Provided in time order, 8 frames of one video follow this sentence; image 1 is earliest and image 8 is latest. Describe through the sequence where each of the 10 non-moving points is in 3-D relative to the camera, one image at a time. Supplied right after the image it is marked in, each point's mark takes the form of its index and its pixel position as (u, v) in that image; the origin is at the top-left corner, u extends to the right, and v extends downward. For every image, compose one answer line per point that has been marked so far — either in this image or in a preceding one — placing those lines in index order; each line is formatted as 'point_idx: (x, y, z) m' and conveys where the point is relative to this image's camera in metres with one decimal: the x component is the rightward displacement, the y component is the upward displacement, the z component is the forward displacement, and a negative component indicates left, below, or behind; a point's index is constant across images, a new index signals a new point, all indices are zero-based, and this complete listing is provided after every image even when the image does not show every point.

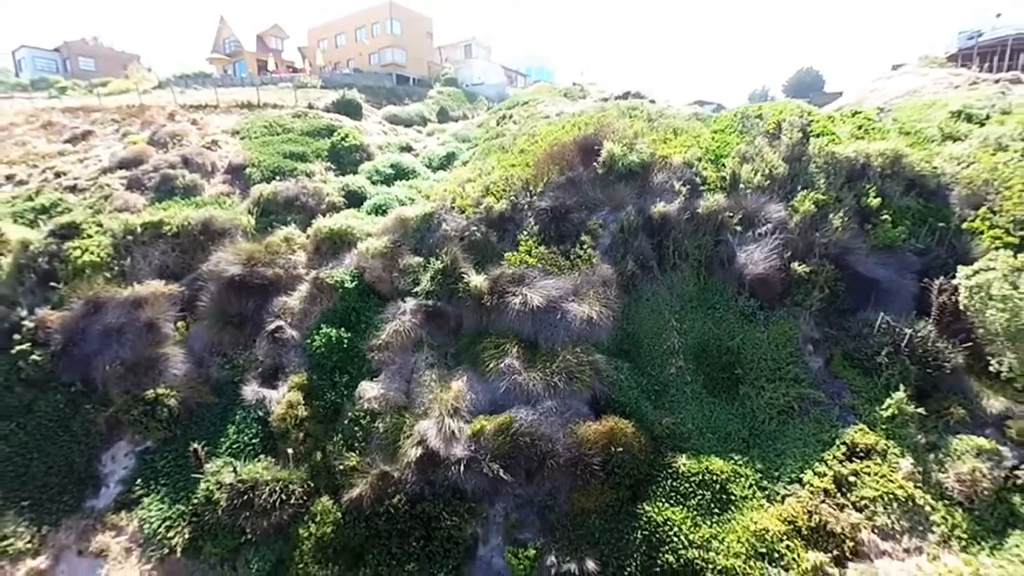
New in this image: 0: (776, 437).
0: (+5.4, -3.0, +9.0) m
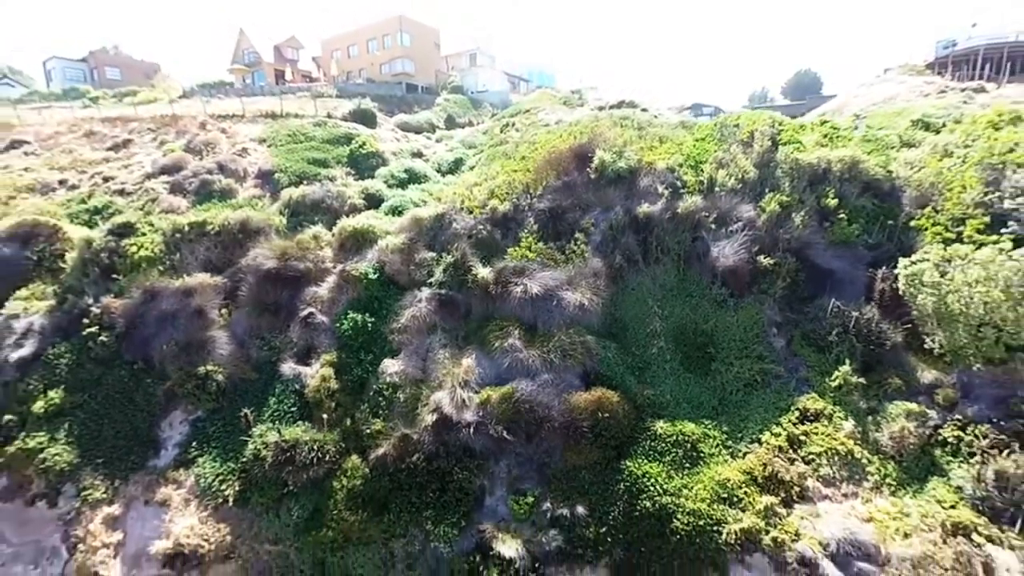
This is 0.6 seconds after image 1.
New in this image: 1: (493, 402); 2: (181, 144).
0: (+5.5, -2.8, +10.4) m
1: (-0.5, -2.7, +10.6) m
2: (-13.6, +6.0, +18.3) m
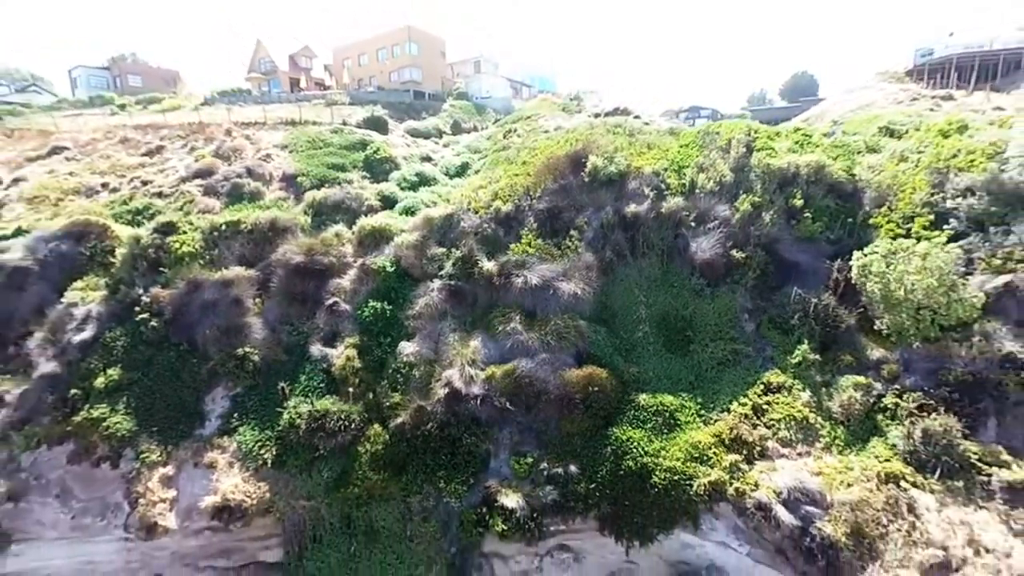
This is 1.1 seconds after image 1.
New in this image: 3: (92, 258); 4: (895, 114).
0: (+5.5, -2.5, +11.9) m
1: (-0.4, -2.5, +12.1) m
2: (-13.6, +6.2, +19.9) m
3: (-14.2, +1.0, +15.0) m
4: (+15.7, +7.2, +18.1) m
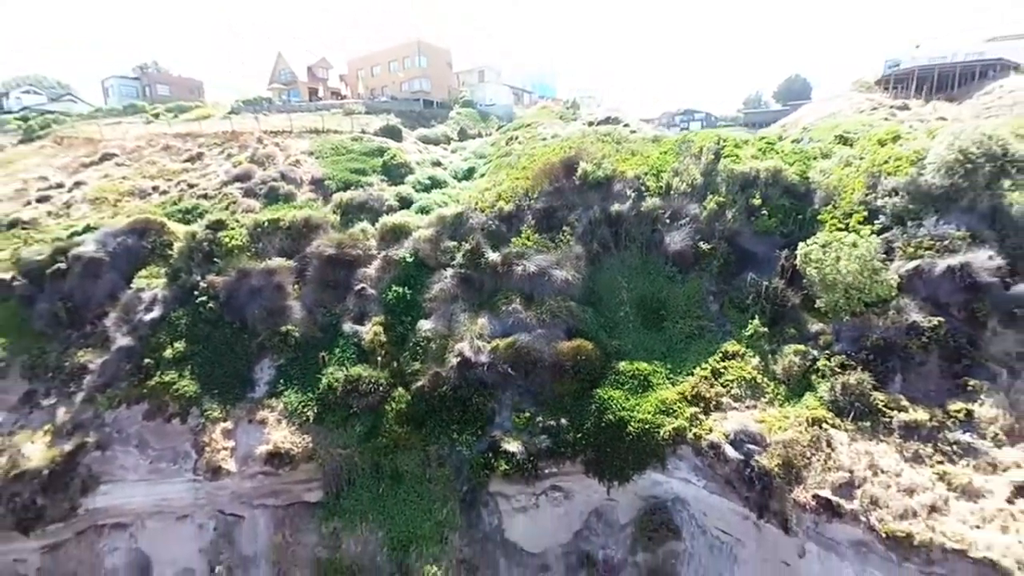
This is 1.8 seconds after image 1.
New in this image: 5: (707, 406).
0: (+5.5, -2.0, +14.3) m
1: (-0.4, -2.0, +14.5) m
2: (-13.5, +6.7, +22.4) m
3: (-14.2, +1.4, +17.4) m
4: (+15.8, +7.6, +20.4) m
5: (+5.7, -3.4, +12.9) m
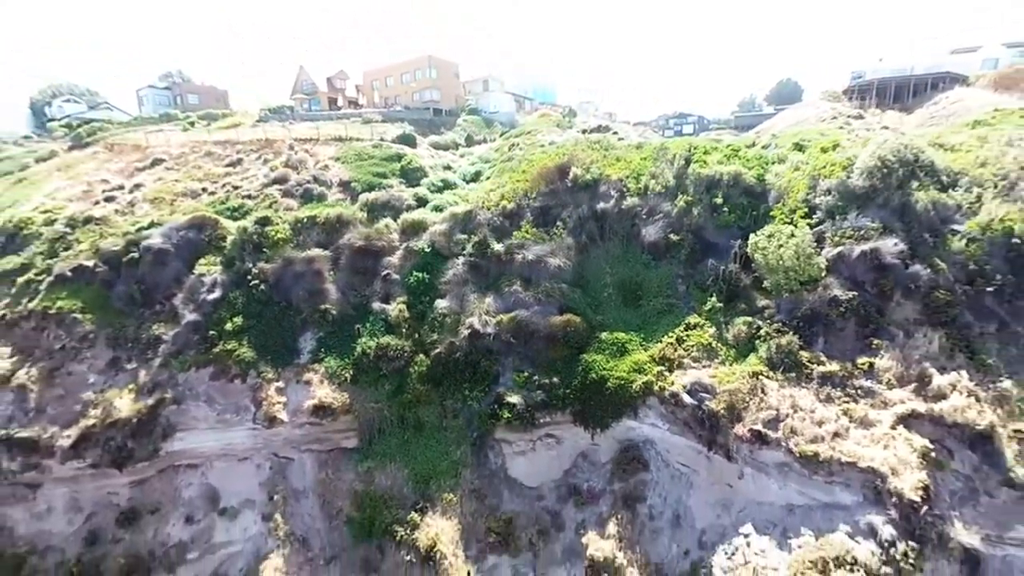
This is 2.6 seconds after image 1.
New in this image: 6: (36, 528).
0: (+5.6, -1.4, +17.3) m
1: (-0.3, -1.3, +17.5) m
2: (-13.4, +7.3, +25.6) m
3: (-14.1, +2.1, +20.6) m
4: (+15.9, +8.3, +23.4) m
5: (+5.7, -2.8, +15.9) m
6: (-17.8, -8.9, +16.5) m
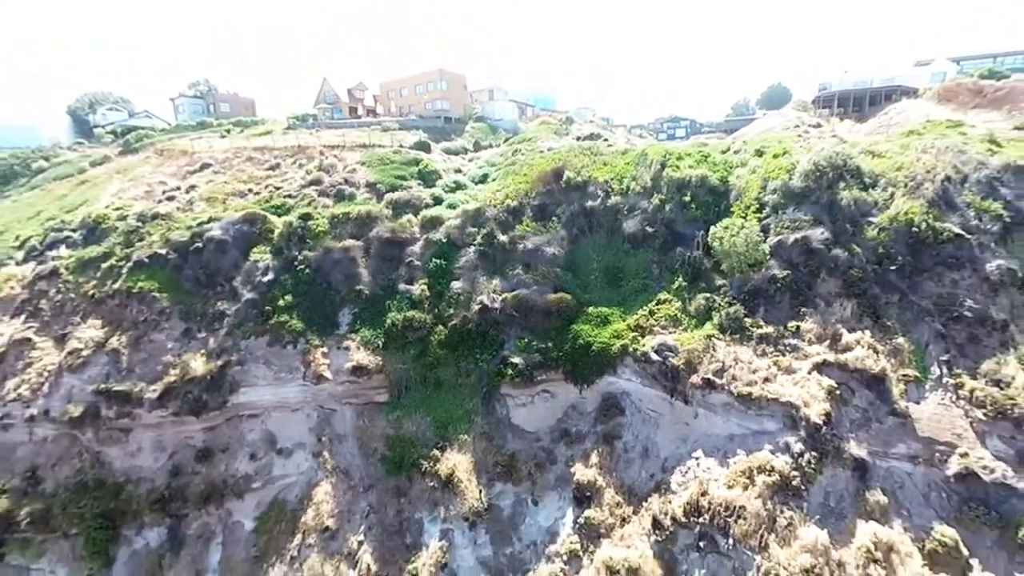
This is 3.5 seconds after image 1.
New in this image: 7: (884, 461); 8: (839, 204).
0: (+5.7, -0.5, +21.0) m
1: (-0.2, -0.5, +21.3) m
2: (-13.2, +8.2, +29.4) m
3: (-14.0, +2.9, +24.5) m
4: (+16.0, +9.1, +27.1) m
5: (+5.9, -1.9, +19.6) m
6: (-17.6, -8.1, +20.3) m
7: (+12.7, -5.9, +15.0) m
8: (+14.2, +3.7, +19.2) m
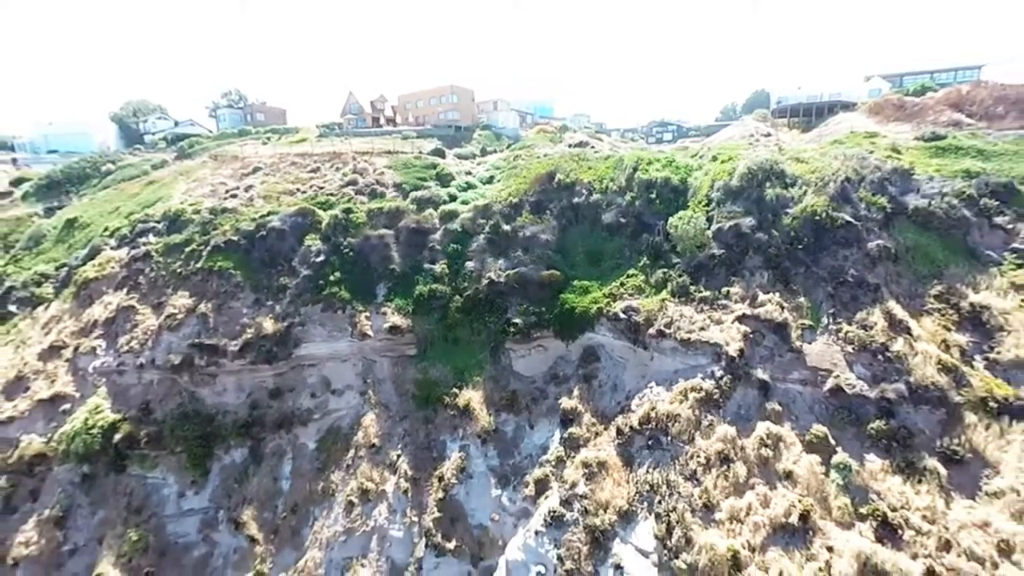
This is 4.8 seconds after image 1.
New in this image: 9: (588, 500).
0: (+5.8, +0.9, +26.9) m
1: (-0.1, +0.9, +27.2) m
2: (-13.0, +9.5, +35.4) m
3: (-13.8, +4.3, +30.4) m
4: (+16.2, +10.5, +32.9) m
5: (+6.0, -0.6, +25.5) m
6: (-17.5, -6.7, +26.3) m
7: (+12.8, -4.5, +20.8) m
8: (+14.3, +5.0, +25.0) m
9: (+3.5, -9.6, +20.0) m
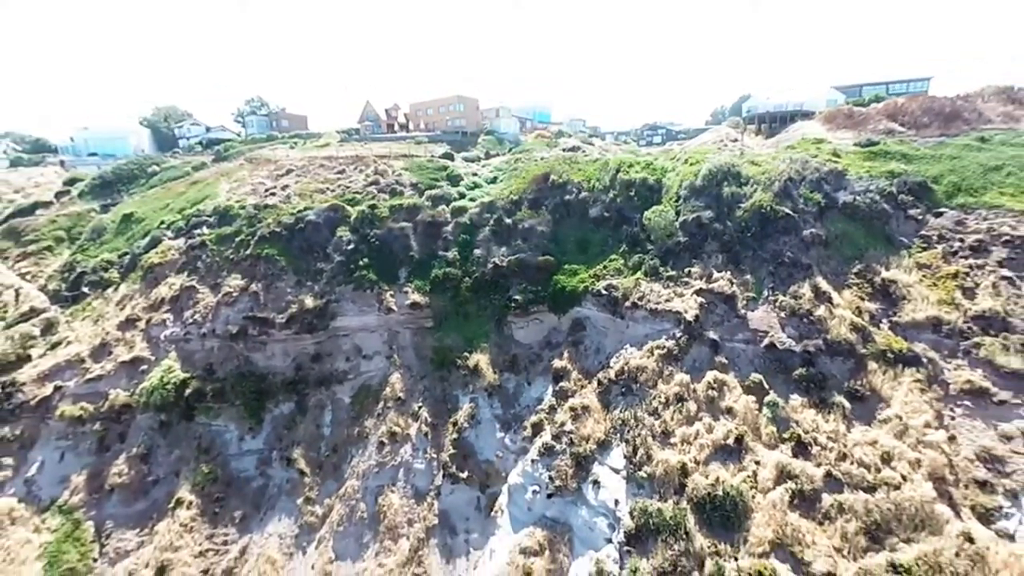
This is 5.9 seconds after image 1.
0: (+5.9, +2.1, +32.1) m
1: (0.0, +2.2, +32.4) m
2: (-12.9, +10.8, +40.6) m
3: (-13.7, +5.6, +35.6) m
4: (+16.3, +11.8, +38.1) m
5: (+6.0, +0.7, +30.7) m
6: (-17.5, -5.4, +31.5) m
7: (+12.8, -3.2, +26.0) m
8: (+14.4, +6.3, +30.2) m
9: (+3.5, -8.3, +25.2) m
